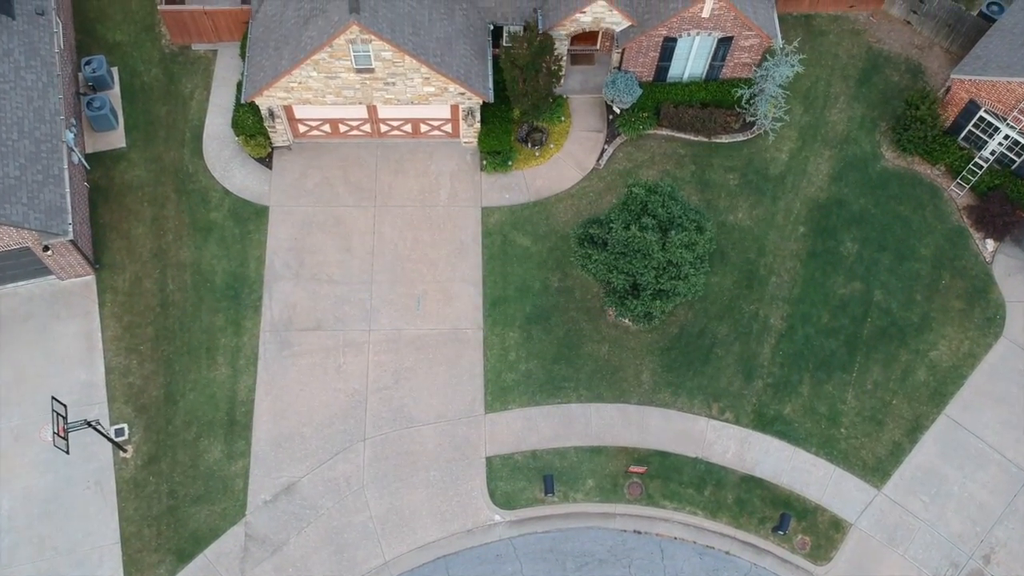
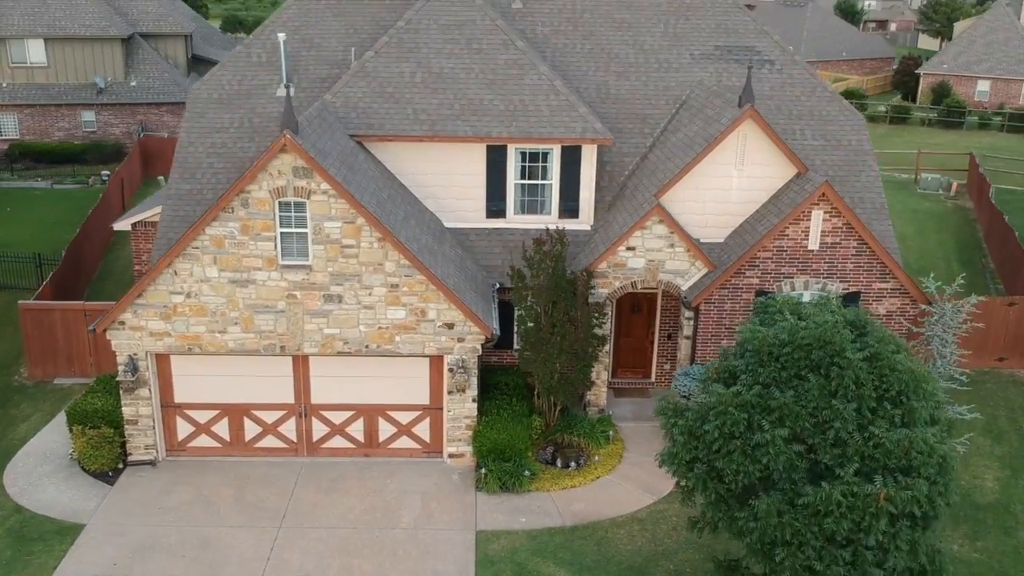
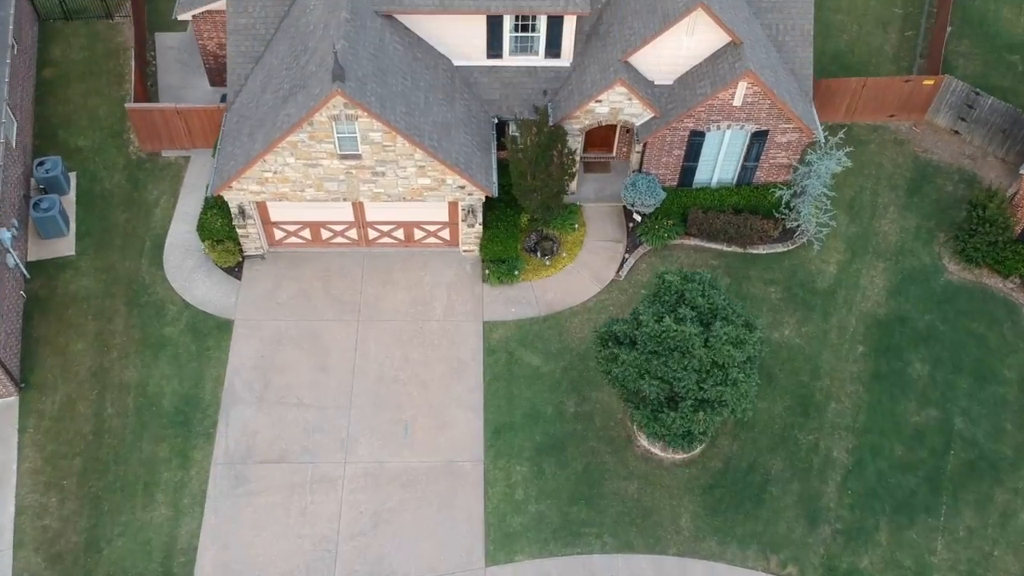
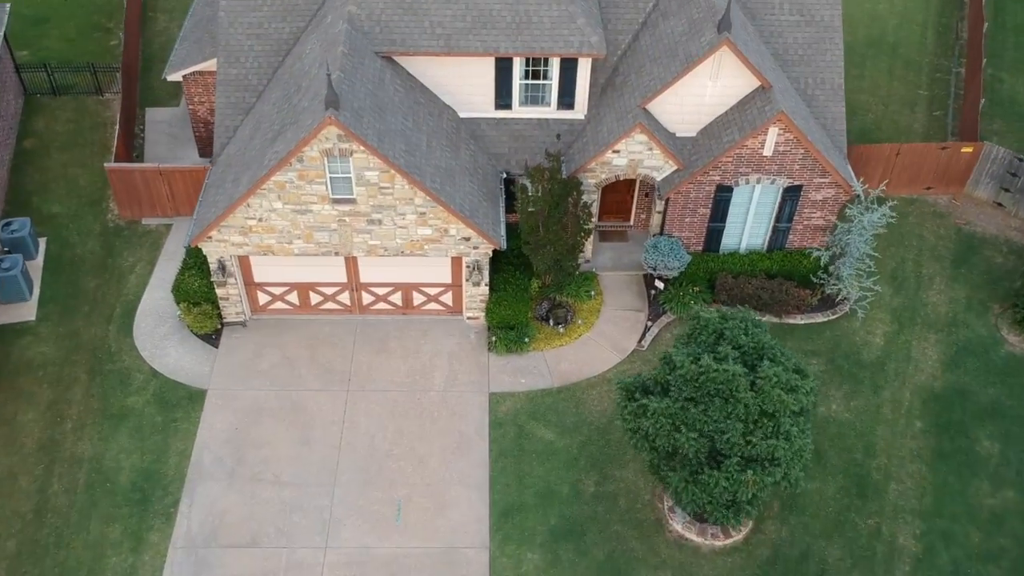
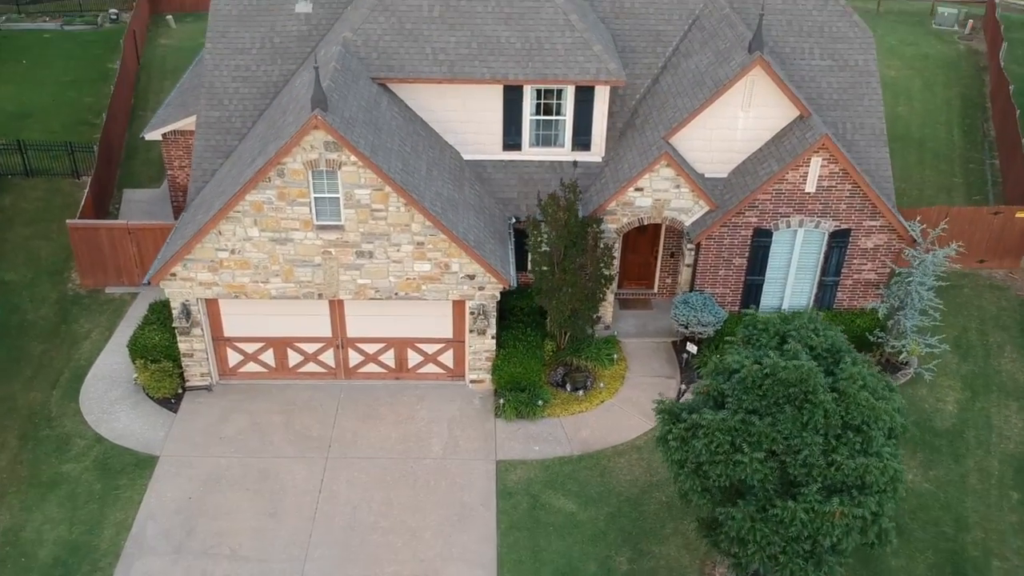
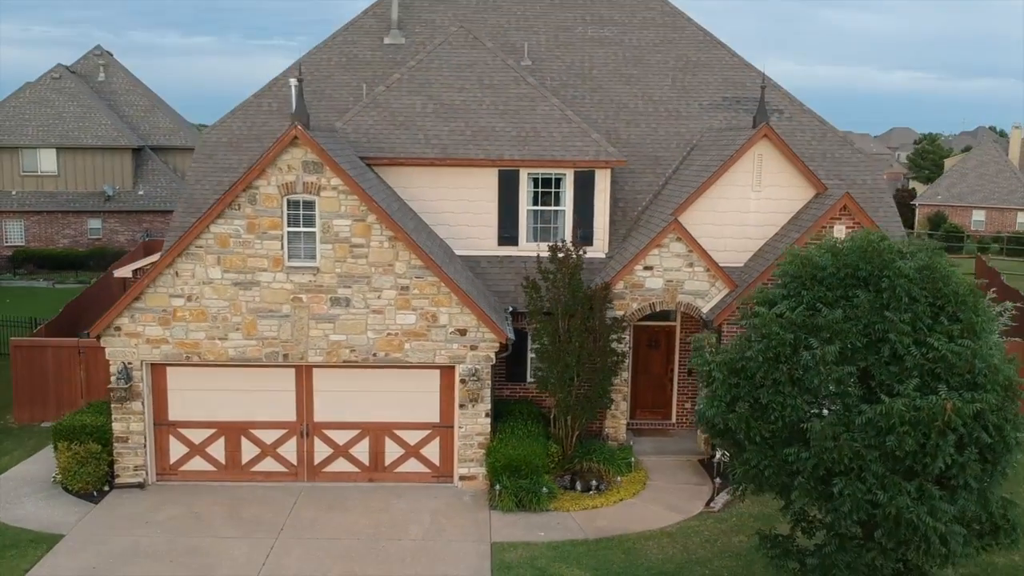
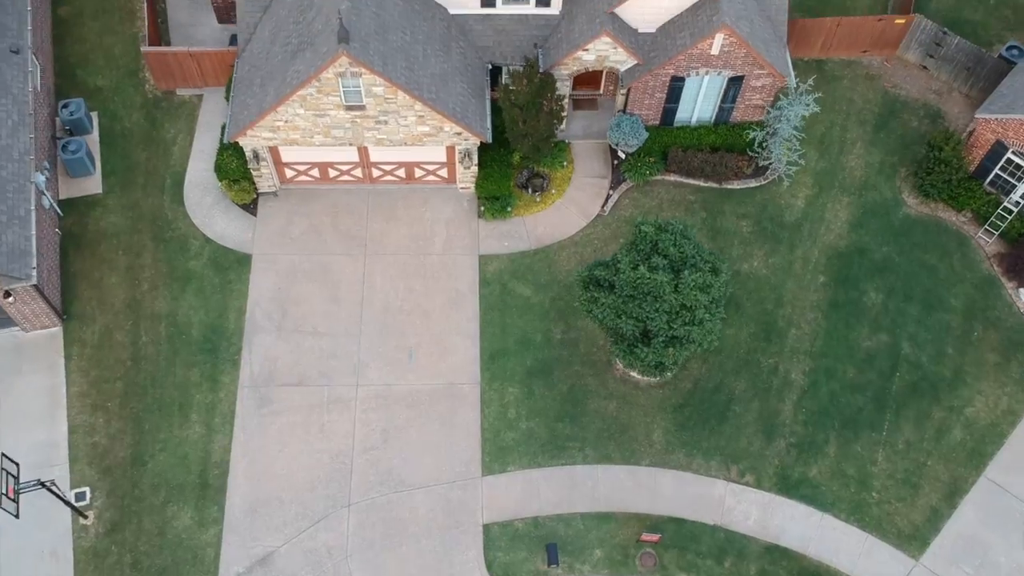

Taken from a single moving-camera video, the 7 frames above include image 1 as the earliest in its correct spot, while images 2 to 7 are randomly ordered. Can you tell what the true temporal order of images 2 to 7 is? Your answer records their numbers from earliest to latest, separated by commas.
7, 3, 4, 5, 2, 6
